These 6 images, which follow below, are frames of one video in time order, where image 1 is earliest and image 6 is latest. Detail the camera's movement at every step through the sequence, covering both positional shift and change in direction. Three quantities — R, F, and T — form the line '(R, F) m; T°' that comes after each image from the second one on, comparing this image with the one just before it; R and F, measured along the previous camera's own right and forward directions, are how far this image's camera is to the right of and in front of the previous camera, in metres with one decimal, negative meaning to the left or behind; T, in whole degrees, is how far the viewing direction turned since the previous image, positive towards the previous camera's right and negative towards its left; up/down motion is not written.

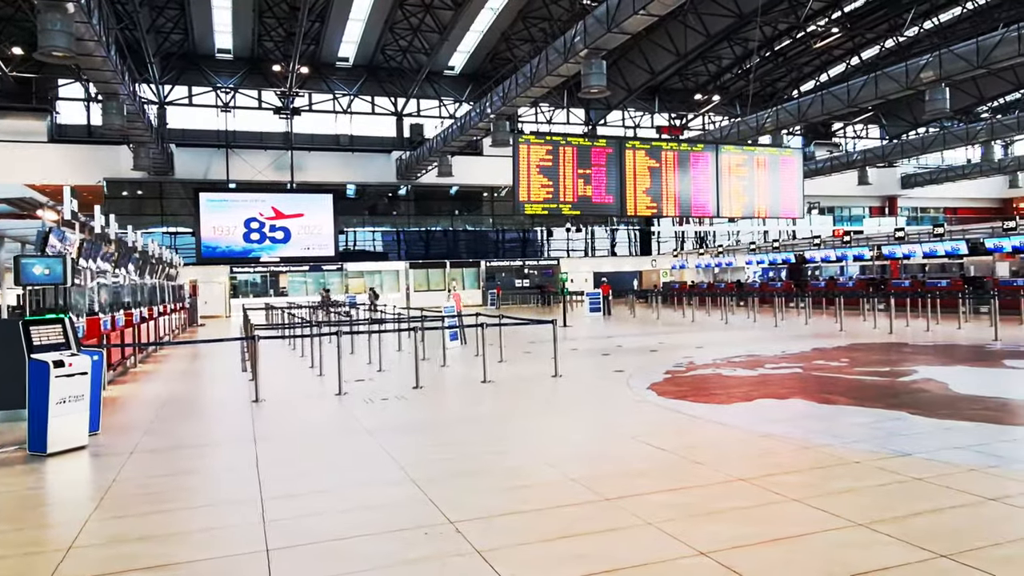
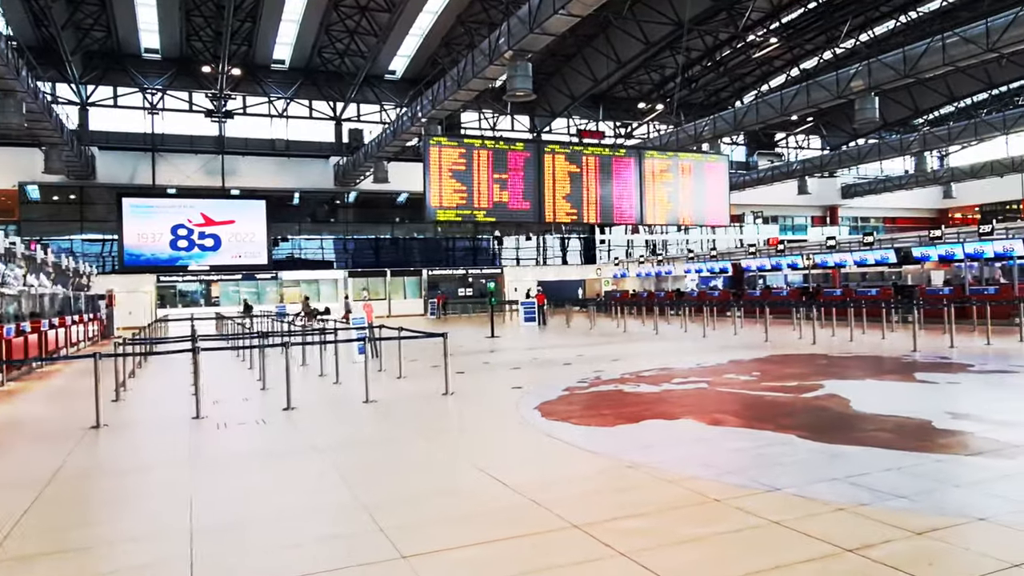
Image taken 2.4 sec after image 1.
(+0.8, +0.6) m; +3°
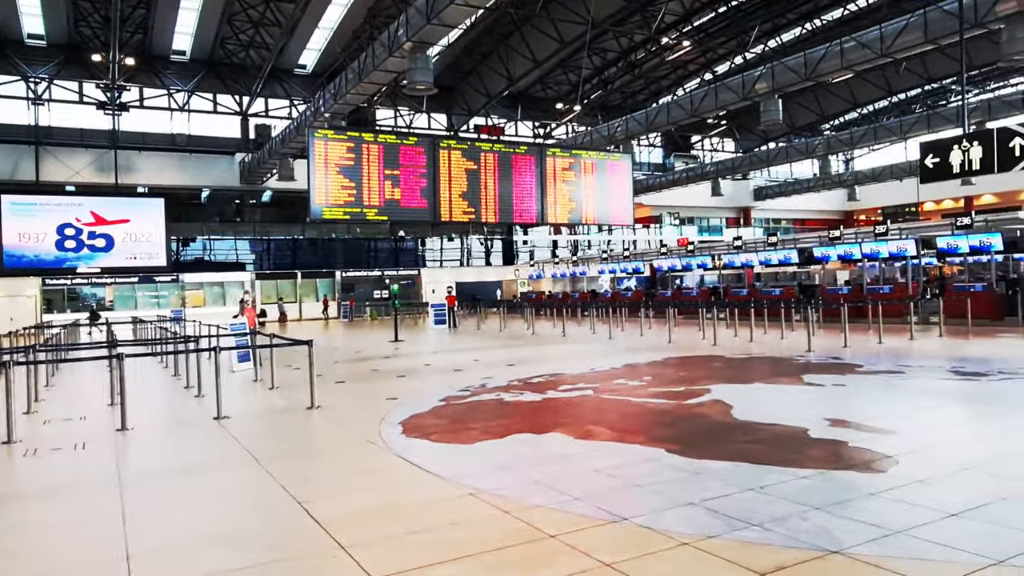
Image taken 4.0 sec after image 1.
(+0.6, +0.6) m; +6°
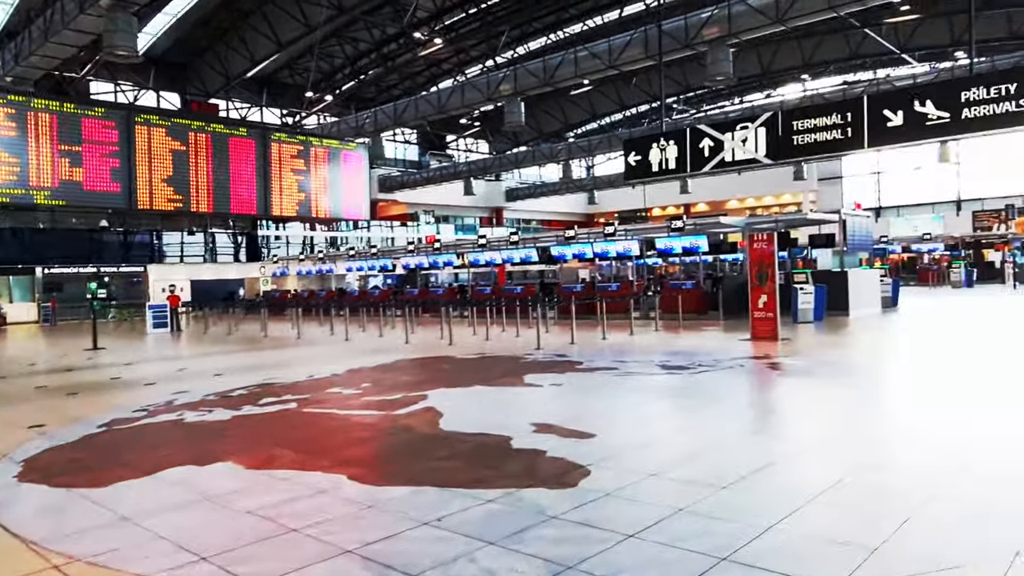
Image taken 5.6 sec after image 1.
(+0.6, +0.6) m; +18°
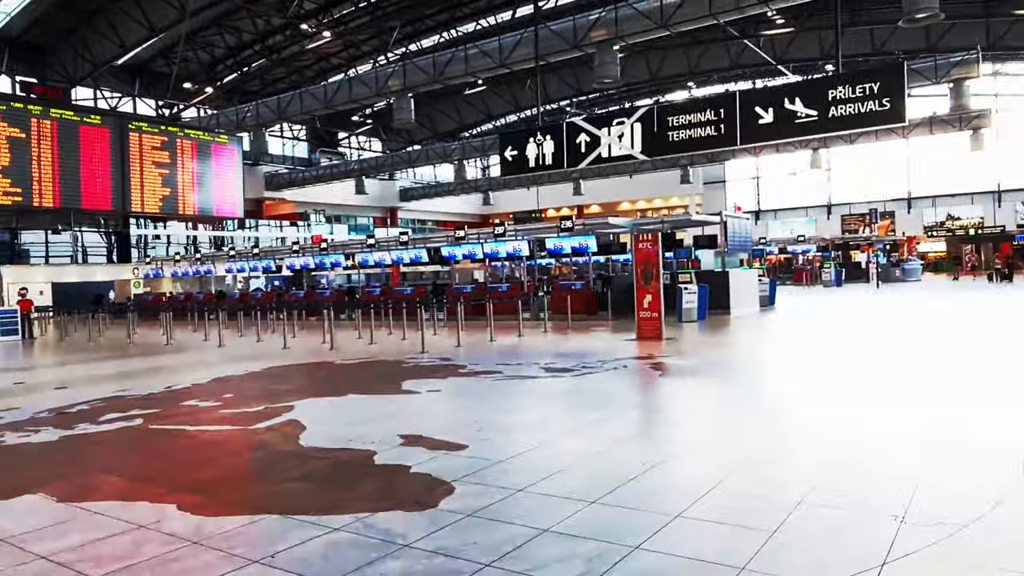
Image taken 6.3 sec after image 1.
(+0.2, +0.3) m; +8°
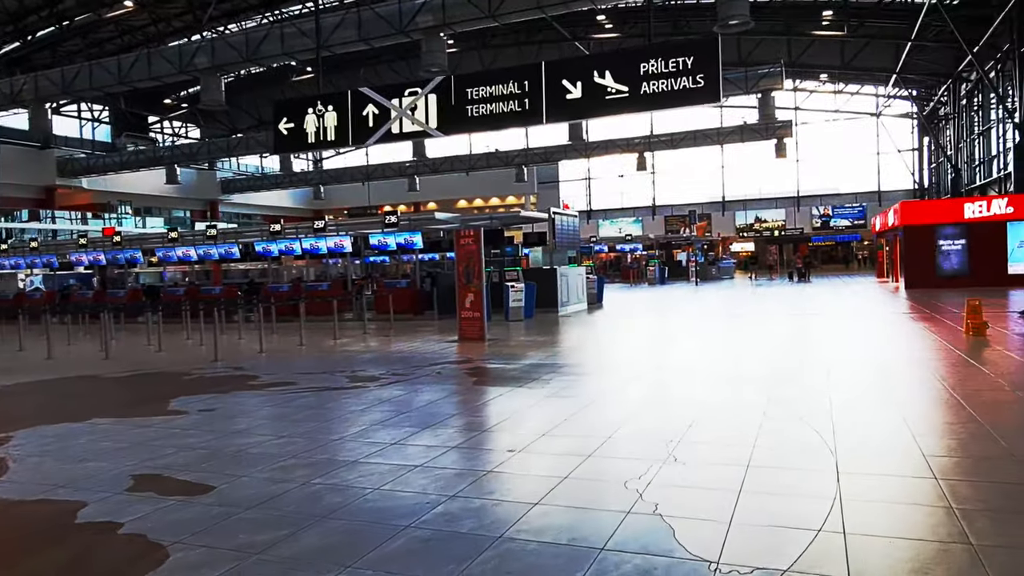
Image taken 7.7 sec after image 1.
(+0.4, +0.8) m; +12°
